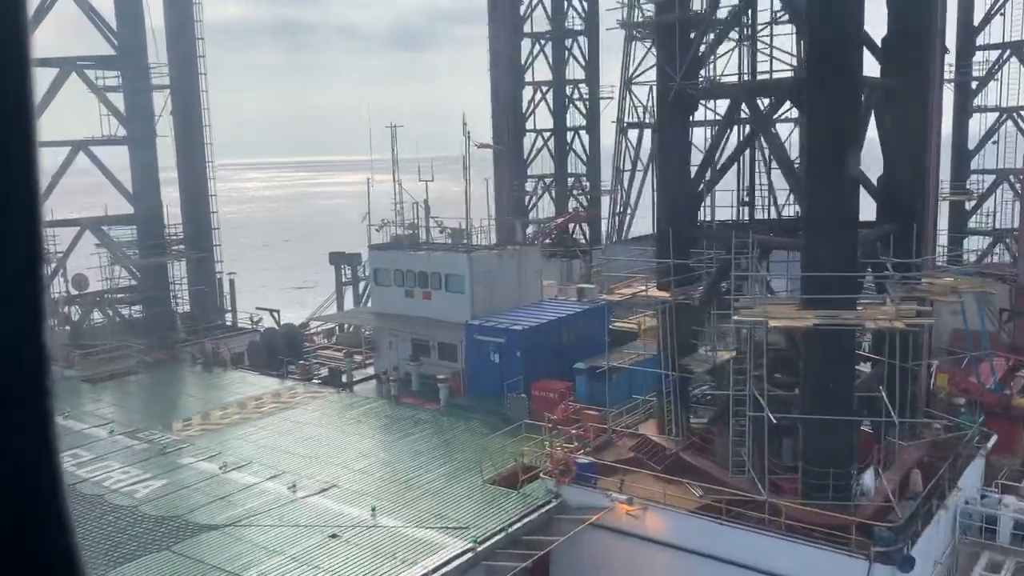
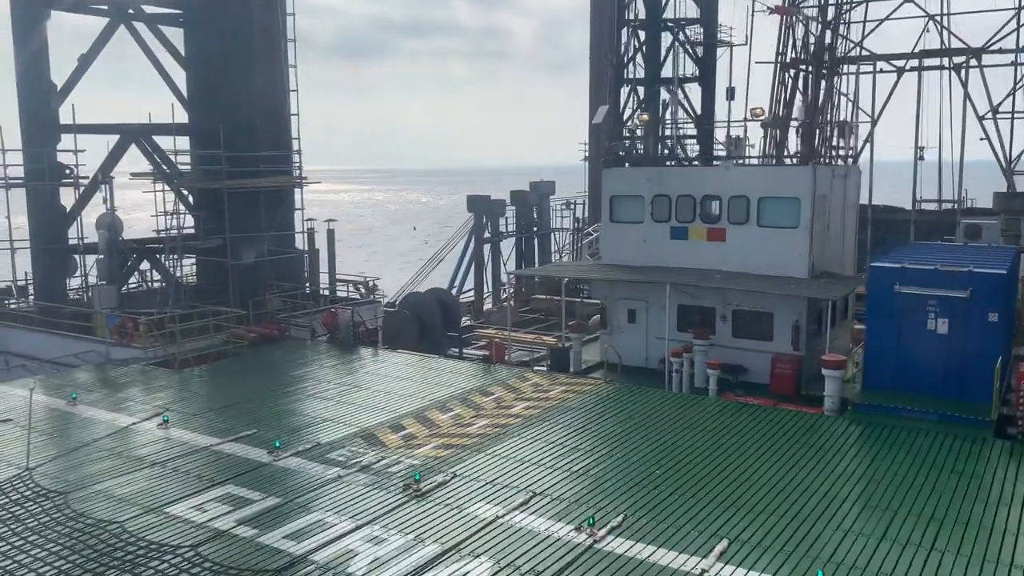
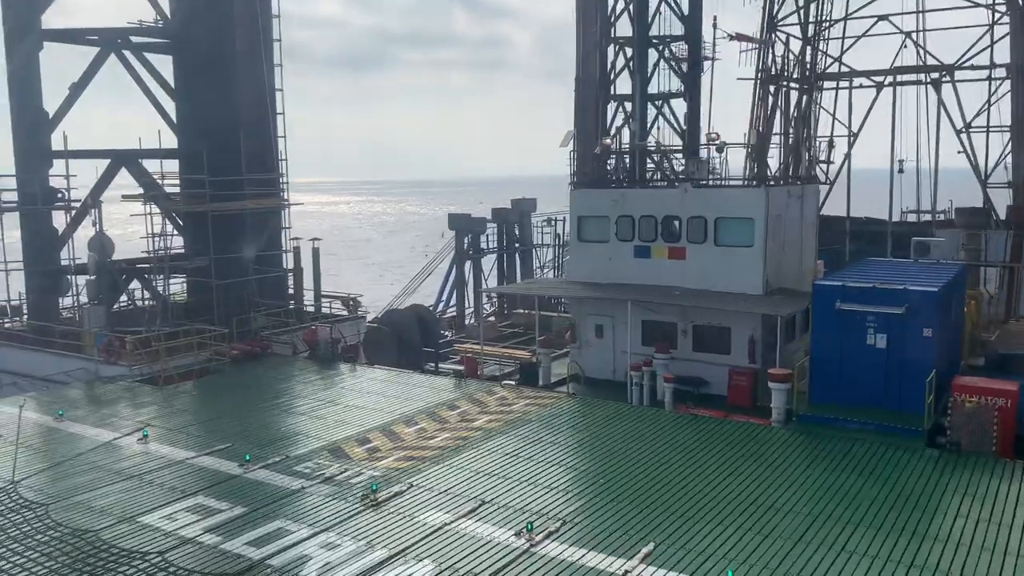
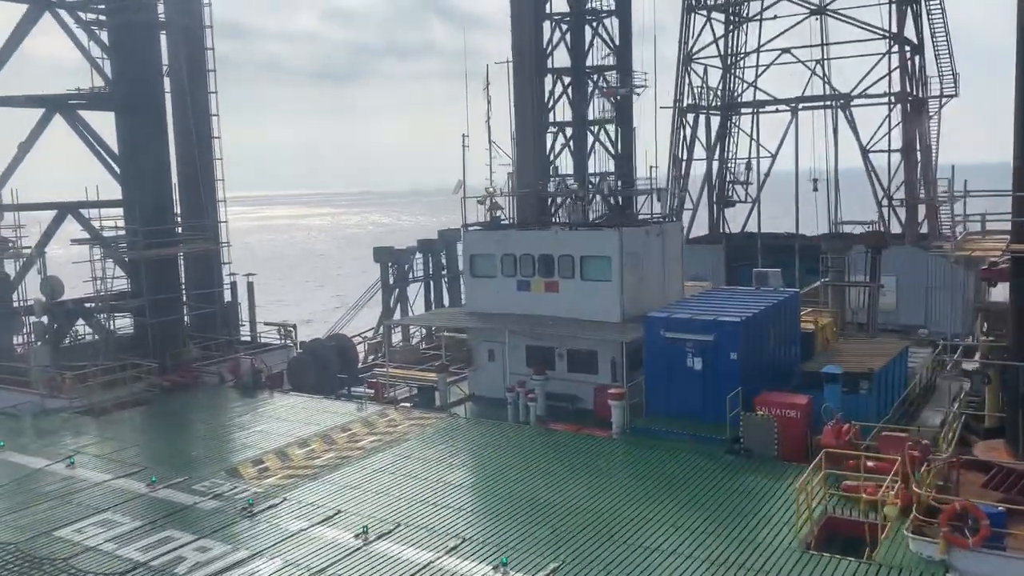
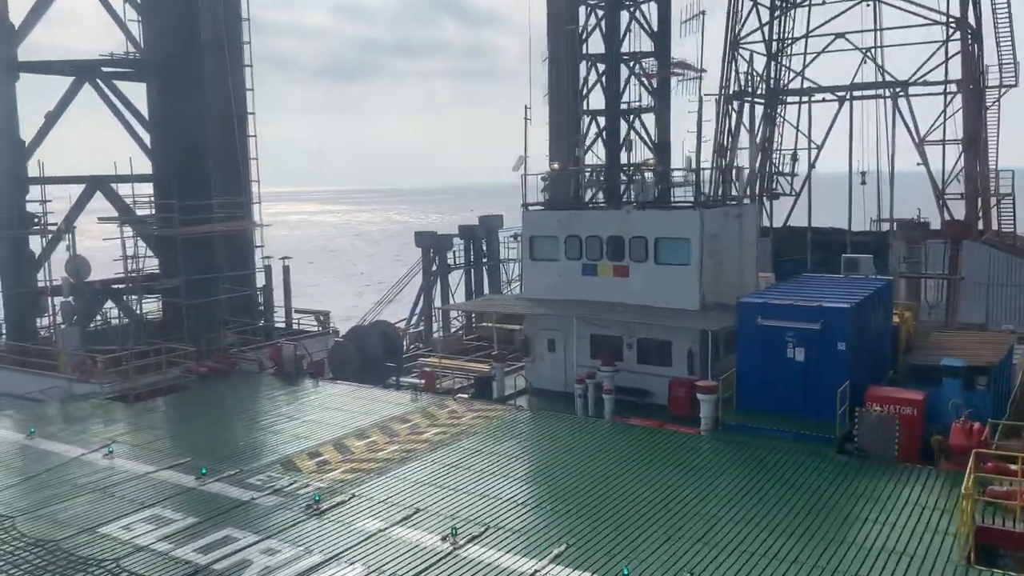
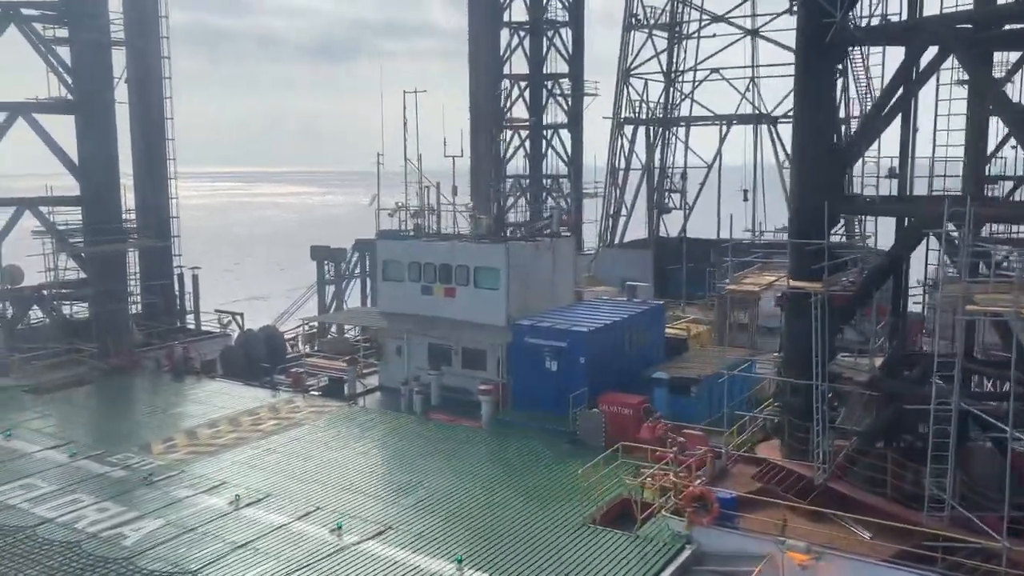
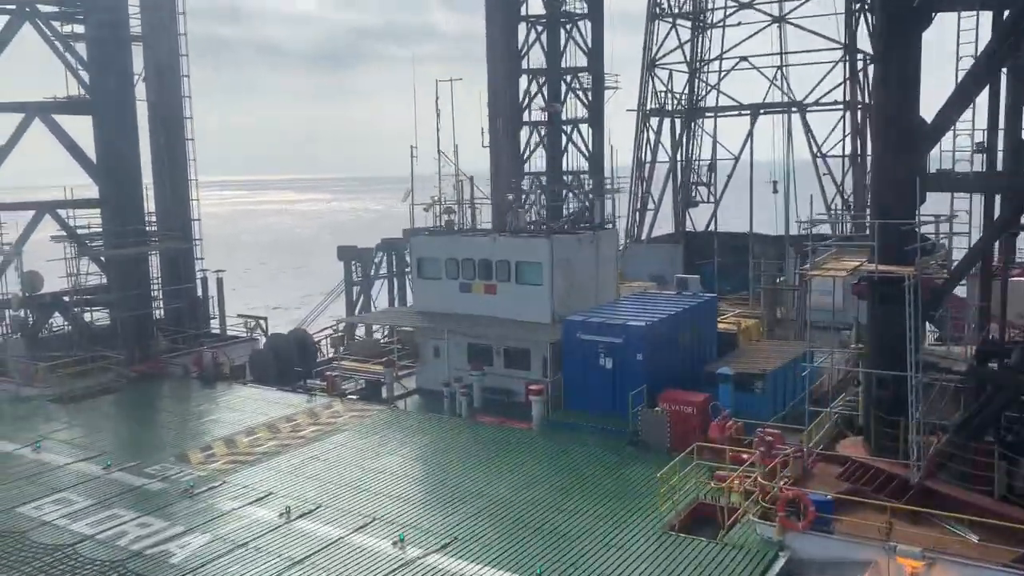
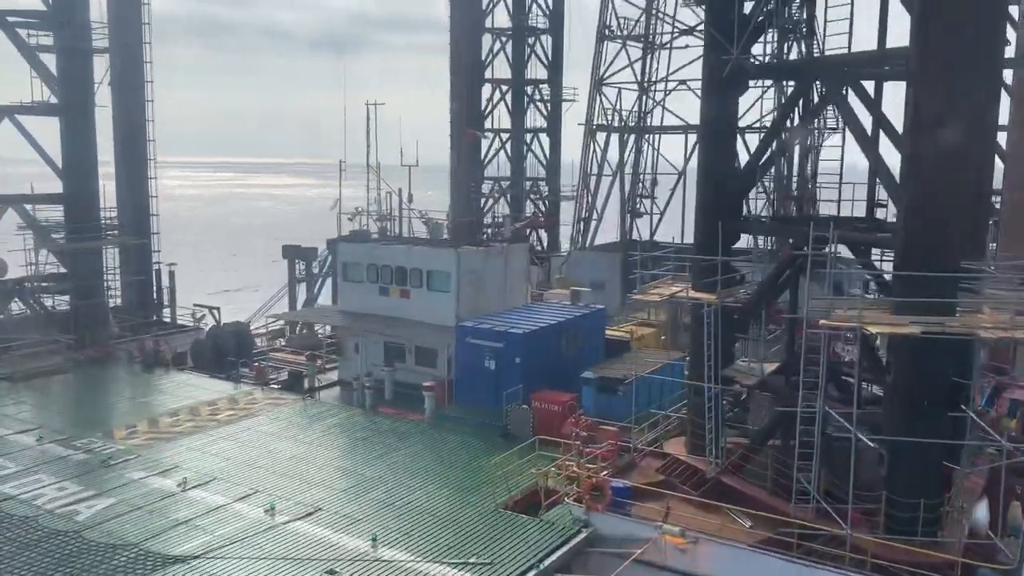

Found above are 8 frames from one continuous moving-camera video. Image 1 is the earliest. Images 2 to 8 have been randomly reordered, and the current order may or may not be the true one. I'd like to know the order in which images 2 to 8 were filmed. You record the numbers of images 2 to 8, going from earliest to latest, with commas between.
8, 6, 7, 4, 5, 3, 2
